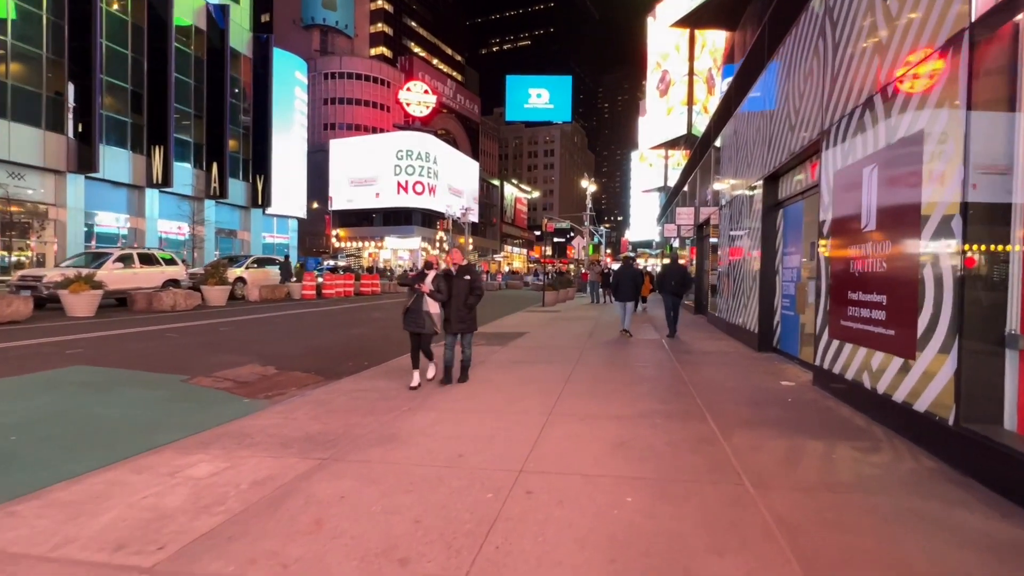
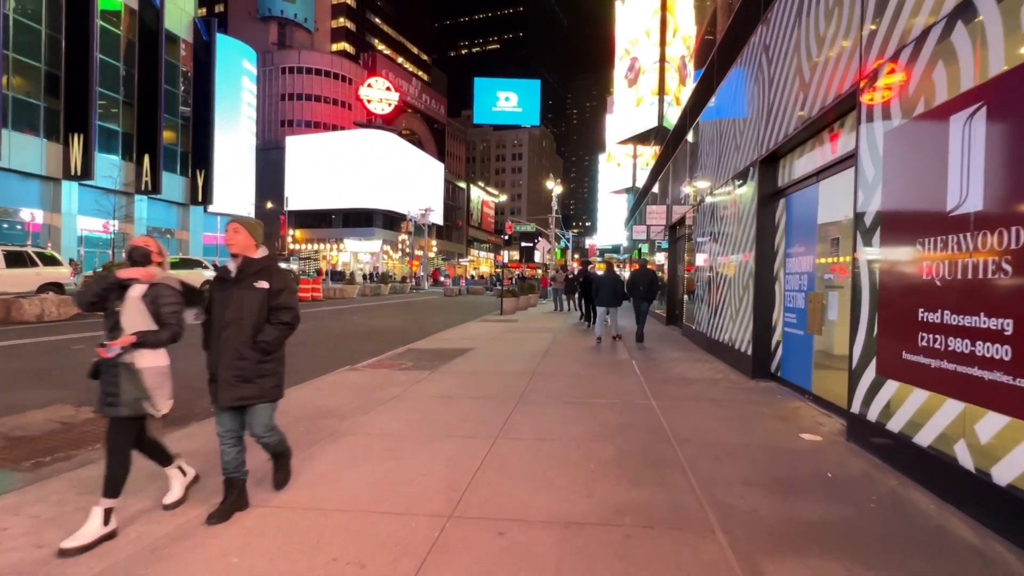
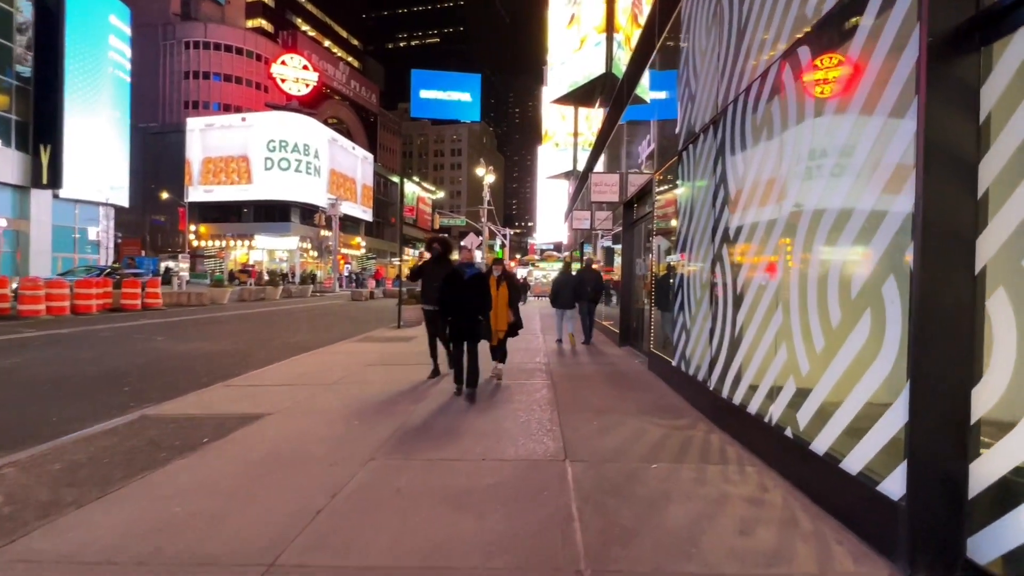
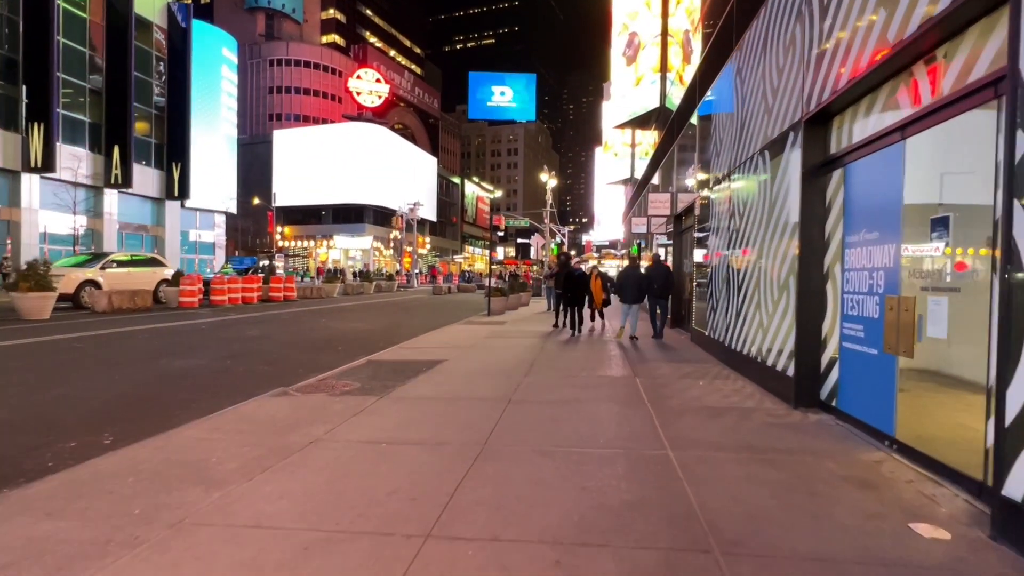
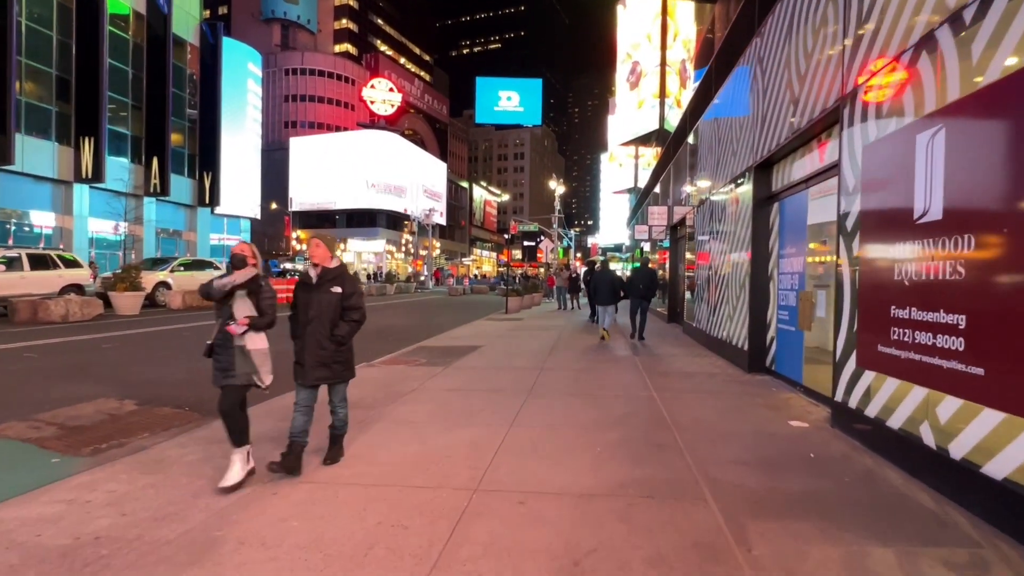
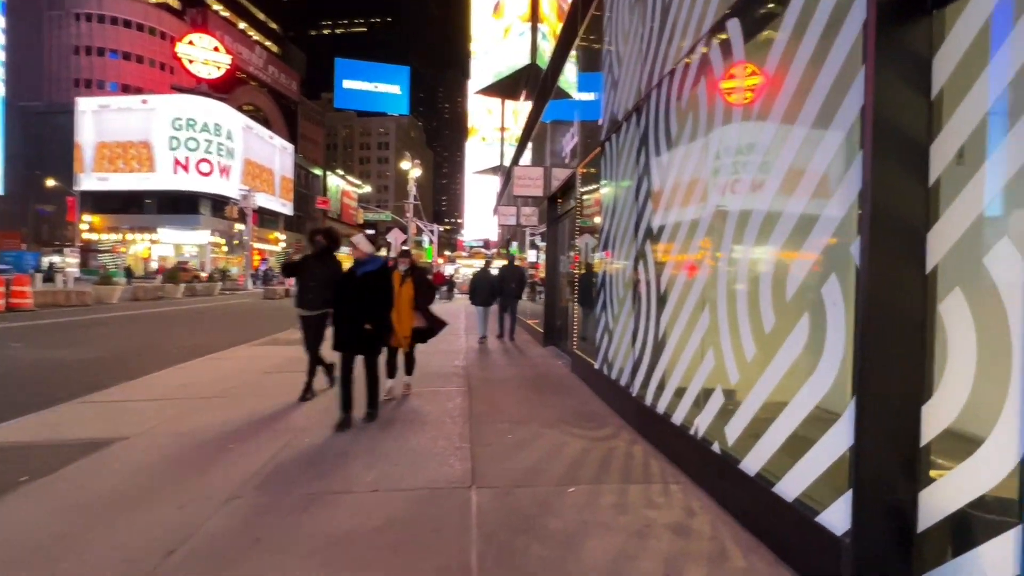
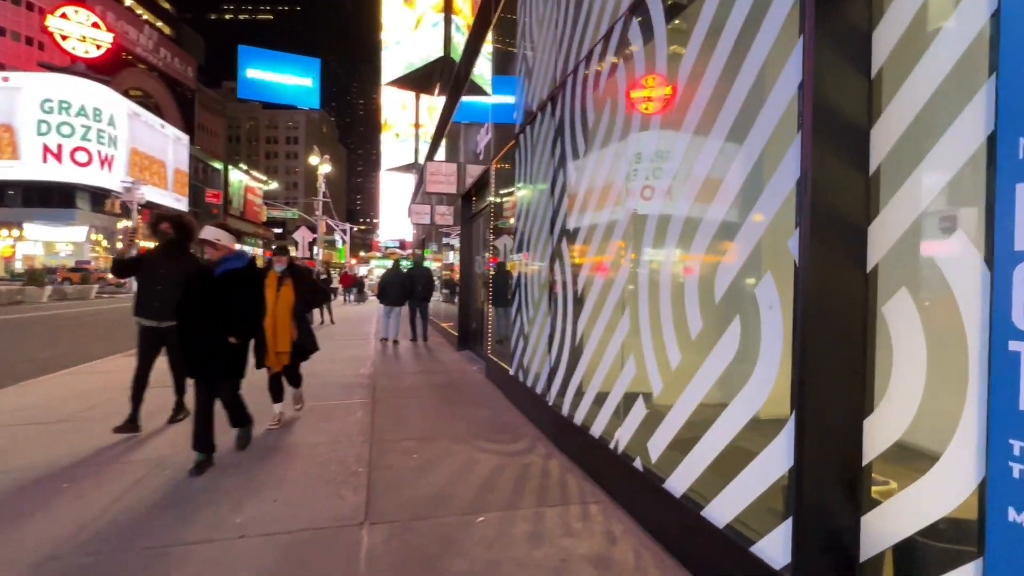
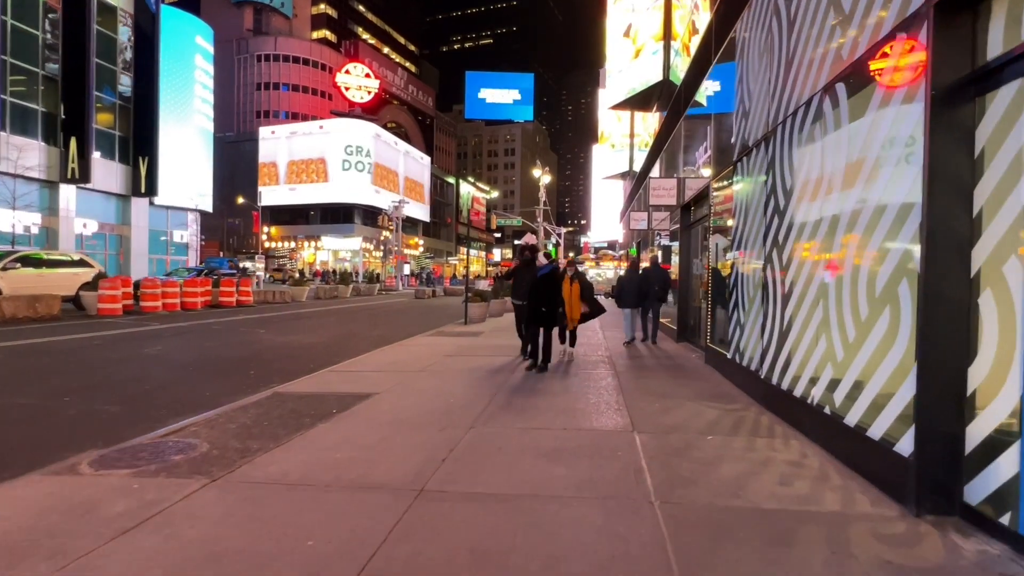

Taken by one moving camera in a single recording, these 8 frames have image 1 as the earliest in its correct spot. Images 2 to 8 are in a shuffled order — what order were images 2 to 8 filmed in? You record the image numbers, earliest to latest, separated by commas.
5, 2, 4, 8, 3, 6, 7
